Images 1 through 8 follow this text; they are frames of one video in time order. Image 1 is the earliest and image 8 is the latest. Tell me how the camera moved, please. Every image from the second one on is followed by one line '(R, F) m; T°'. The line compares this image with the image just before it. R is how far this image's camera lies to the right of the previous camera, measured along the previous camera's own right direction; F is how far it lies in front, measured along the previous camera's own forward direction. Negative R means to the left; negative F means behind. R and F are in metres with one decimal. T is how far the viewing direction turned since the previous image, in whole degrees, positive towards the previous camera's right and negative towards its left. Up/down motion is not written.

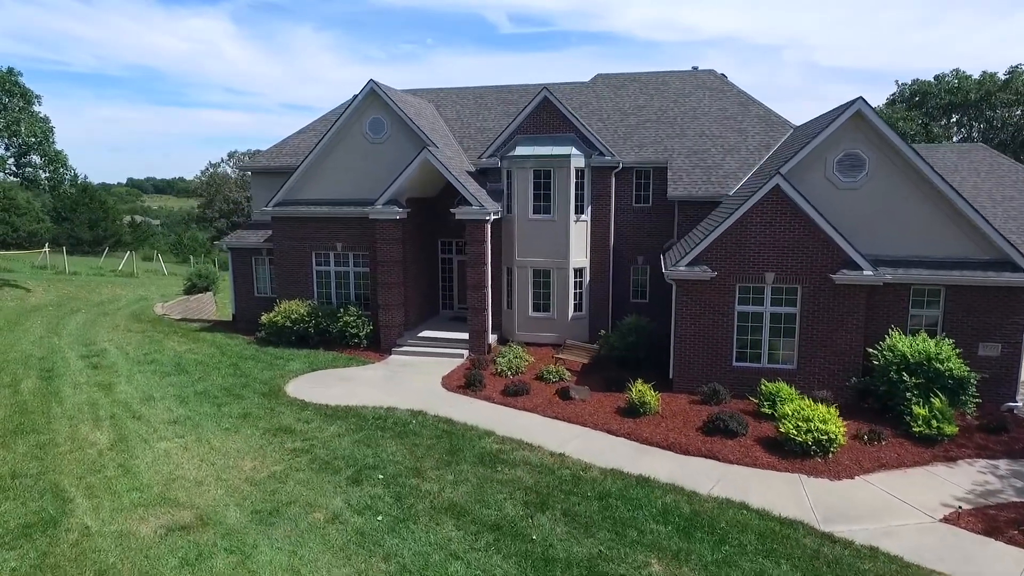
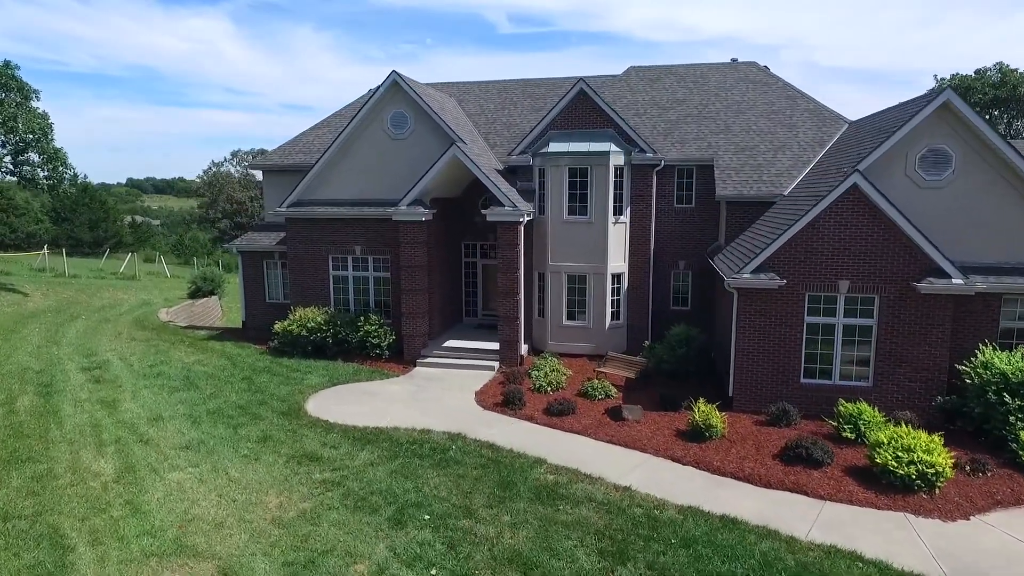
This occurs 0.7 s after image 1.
(-1.0, +1.4) m; 0°
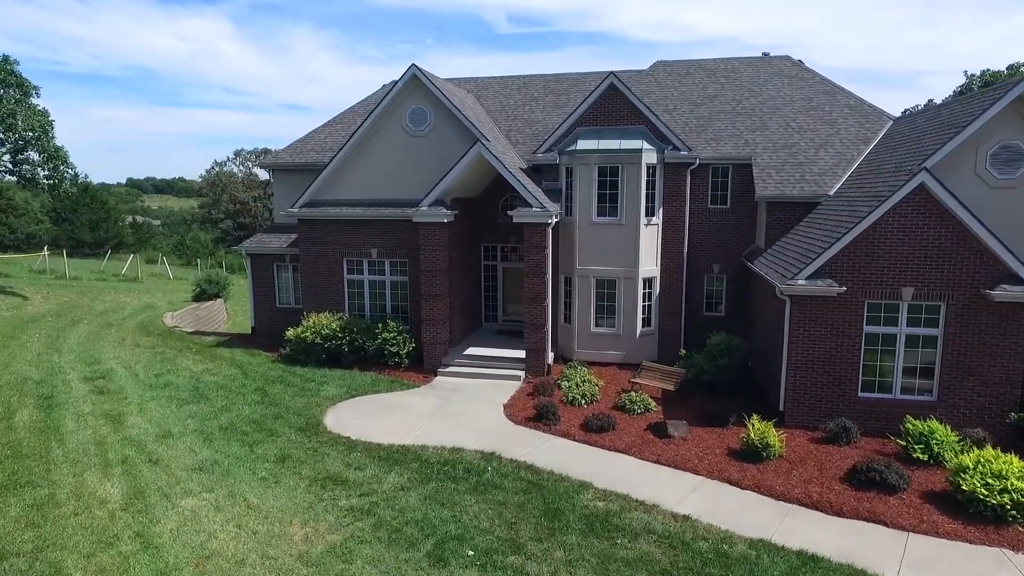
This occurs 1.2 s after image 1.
(-0.7, +0.9) m; 0°
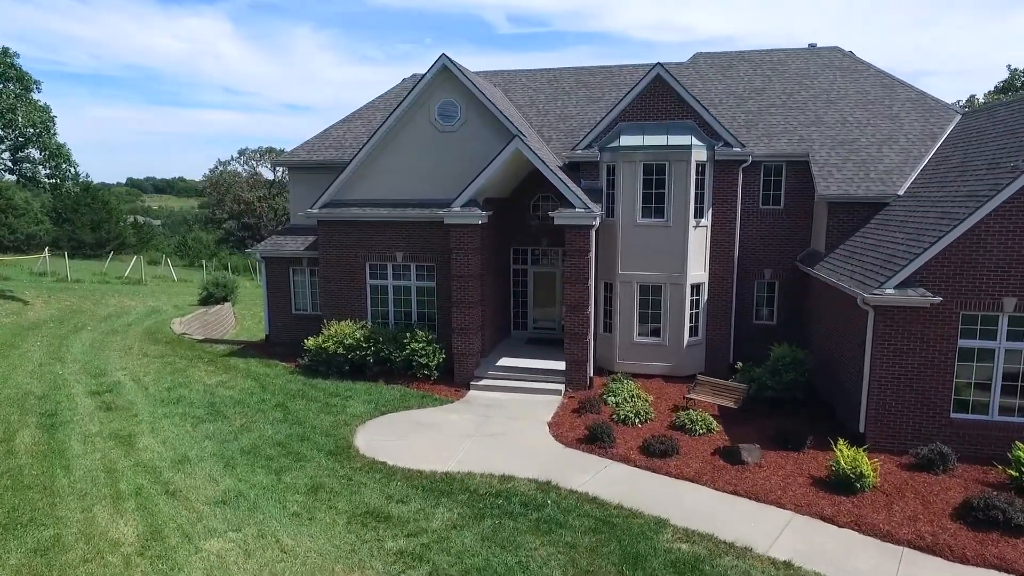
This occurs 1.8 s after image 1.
(-1.0, +1.2) m; 0°
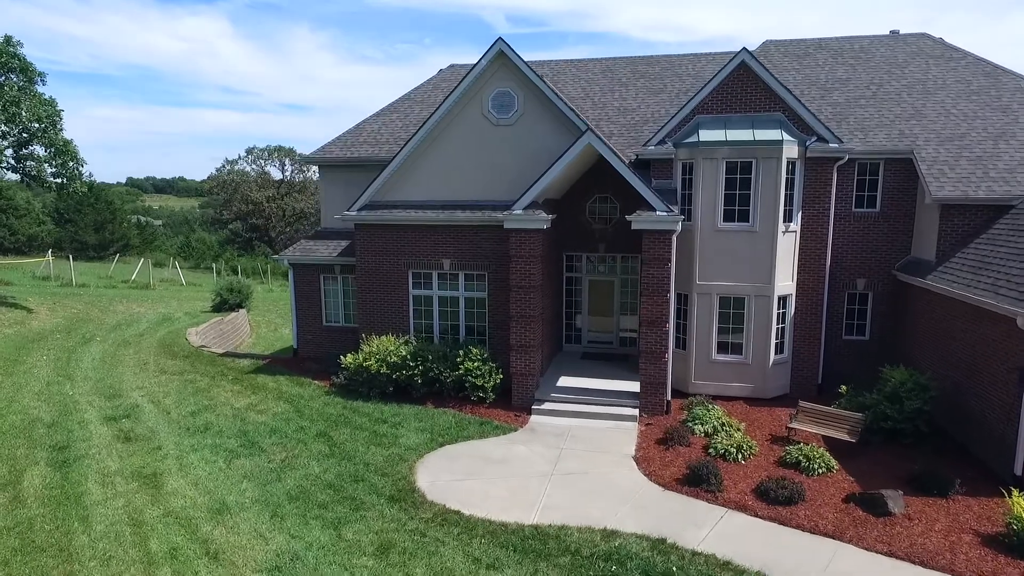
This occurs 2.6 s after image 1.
(-1.5, +1.7) m; 0°
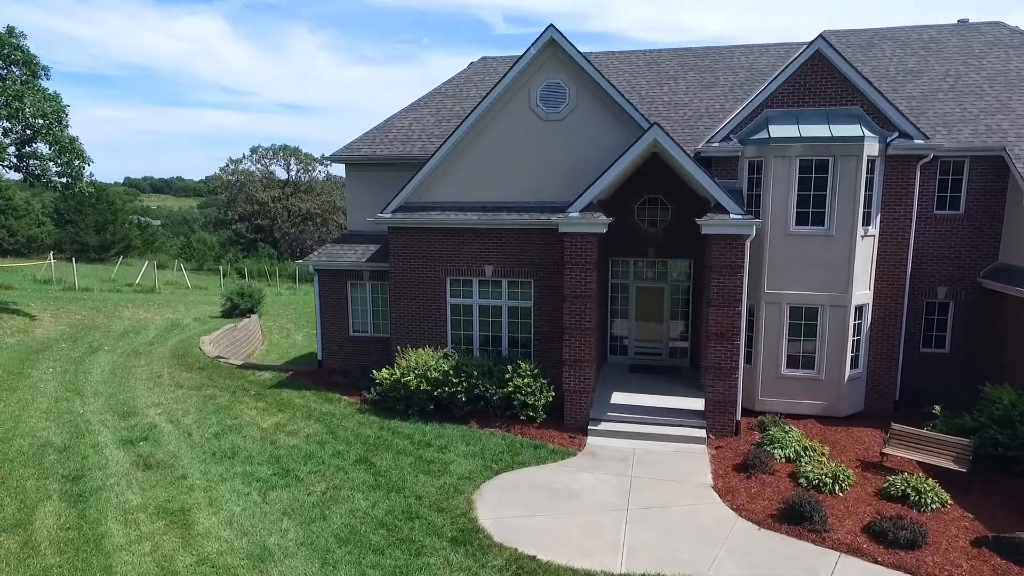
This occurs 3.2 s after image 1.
(-1.2, +1.2) m; 0°
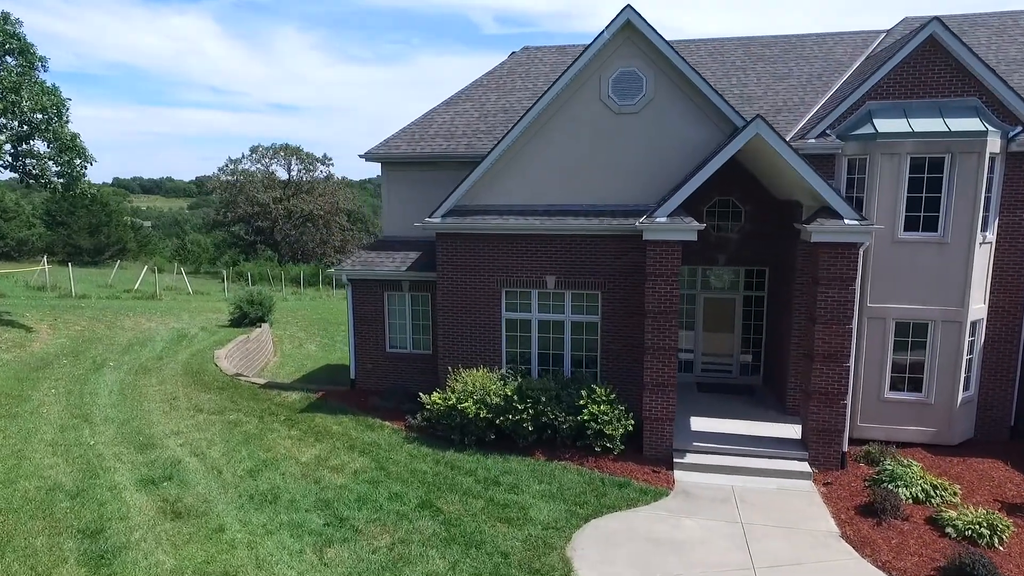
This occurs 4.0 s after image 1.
(-1.6, +1.6) m; +1°
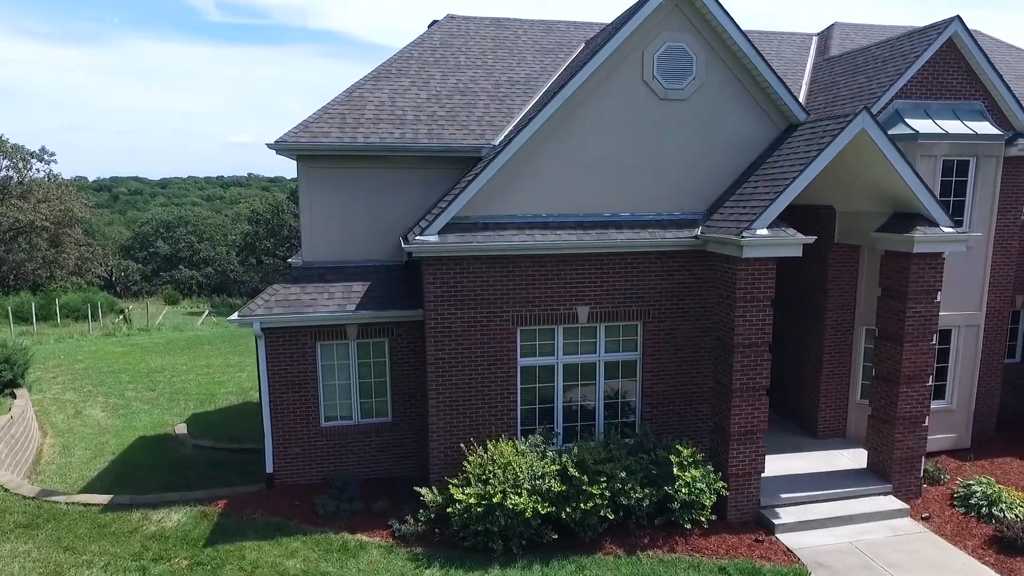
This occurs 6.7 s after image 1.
(-4.1, +4.3) m; +23°
